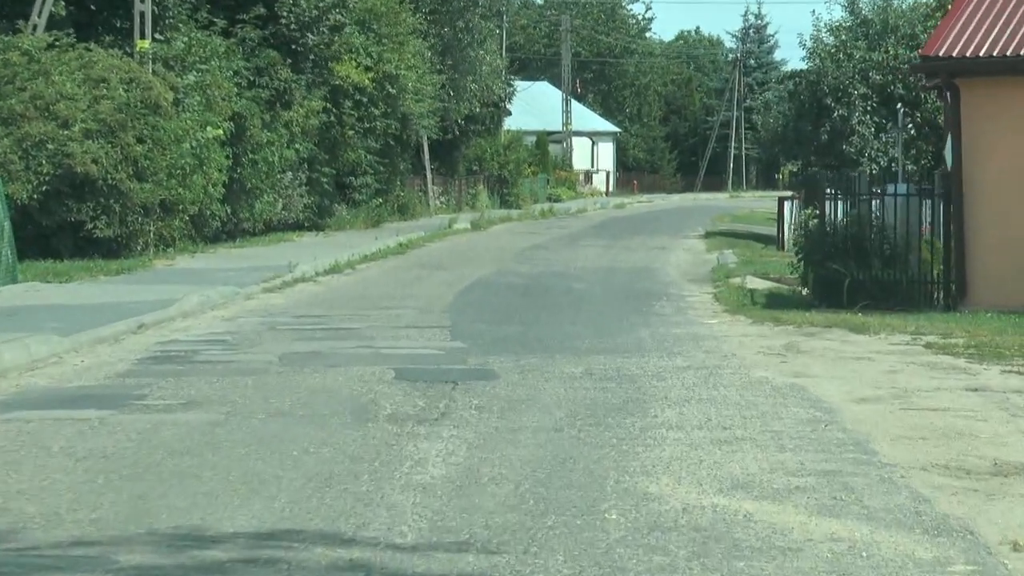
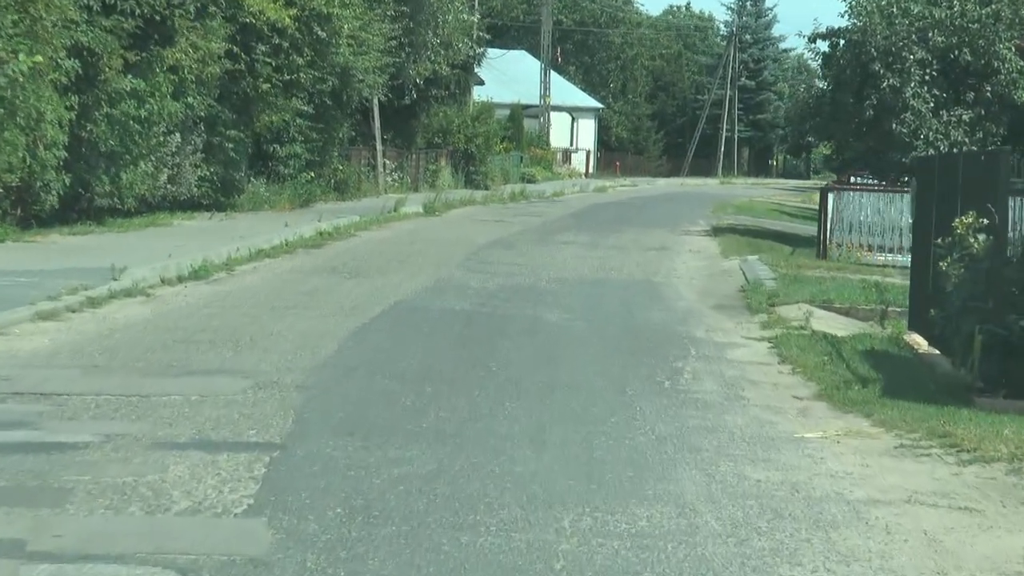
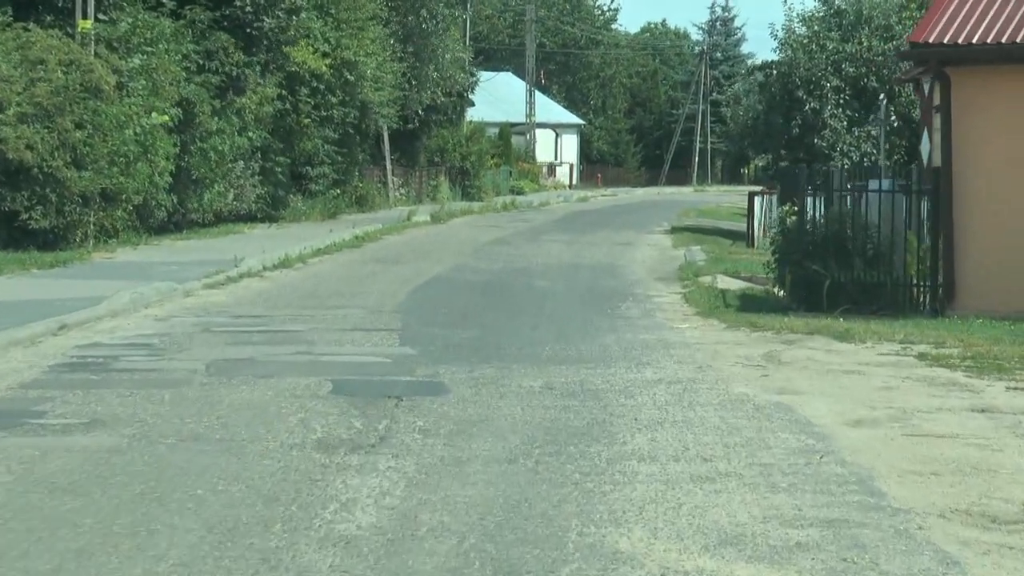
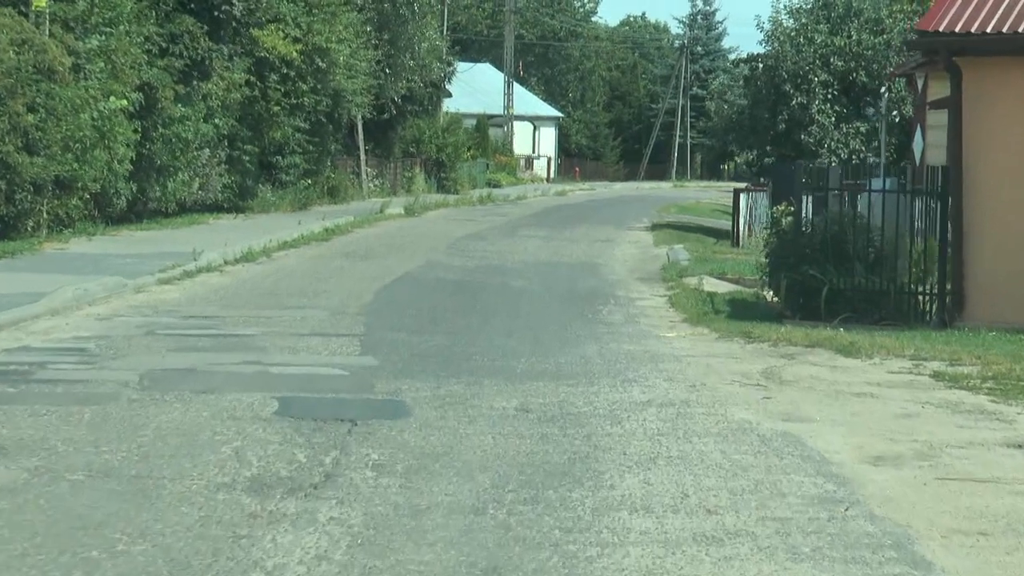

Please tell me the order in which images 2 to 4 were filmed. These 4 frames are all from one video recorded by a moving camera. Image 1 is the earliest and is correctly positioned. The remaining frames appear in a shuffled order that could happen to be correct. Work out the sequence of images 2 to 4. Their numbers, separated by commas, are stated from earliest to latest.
3, 4, 2
